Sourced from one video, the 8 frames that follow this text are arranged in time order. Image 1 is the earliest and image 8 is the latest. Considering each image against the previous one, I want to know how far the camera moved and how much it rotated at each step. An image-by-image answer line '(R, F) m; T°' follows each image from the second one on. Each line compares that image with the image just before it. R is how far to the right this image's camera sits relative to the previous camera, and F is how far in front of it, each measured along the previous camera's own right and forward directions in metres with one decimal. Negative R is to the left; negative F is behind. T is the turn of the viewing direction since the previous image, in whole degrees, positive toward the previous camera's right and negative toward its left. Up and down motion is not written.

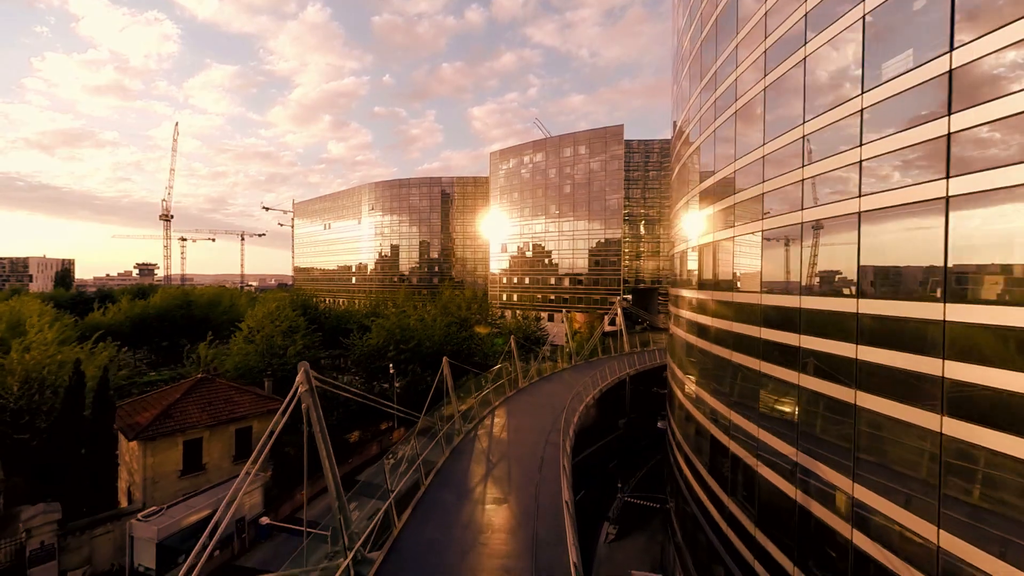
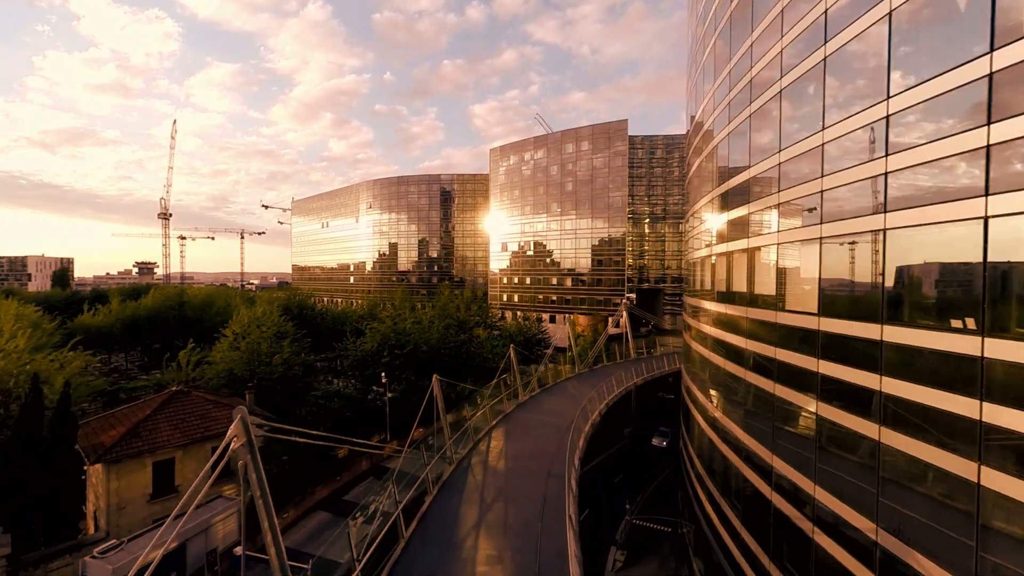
(+0.1, +1.8) m; 0°
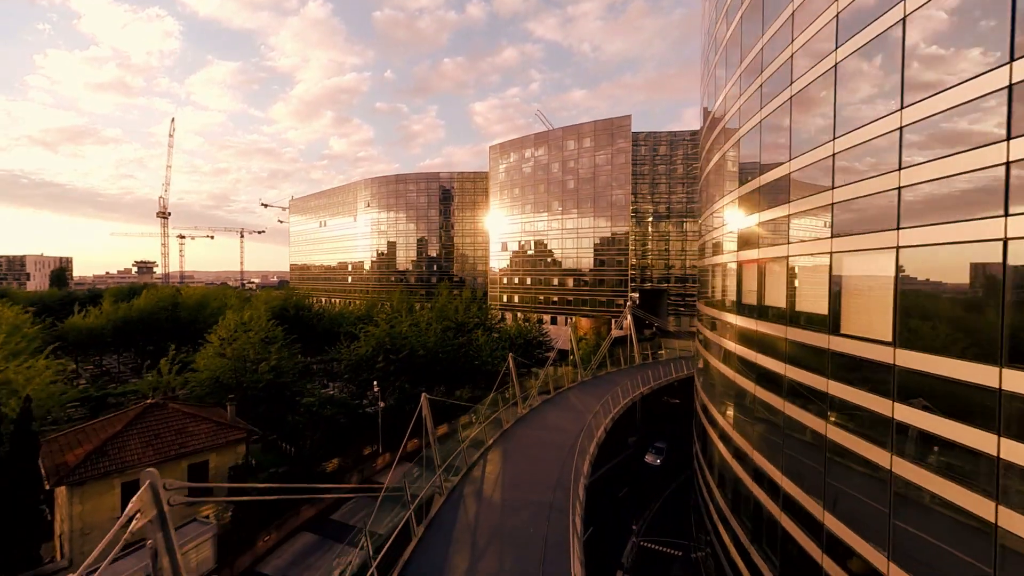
(+0.1, +1.5) m; 0°
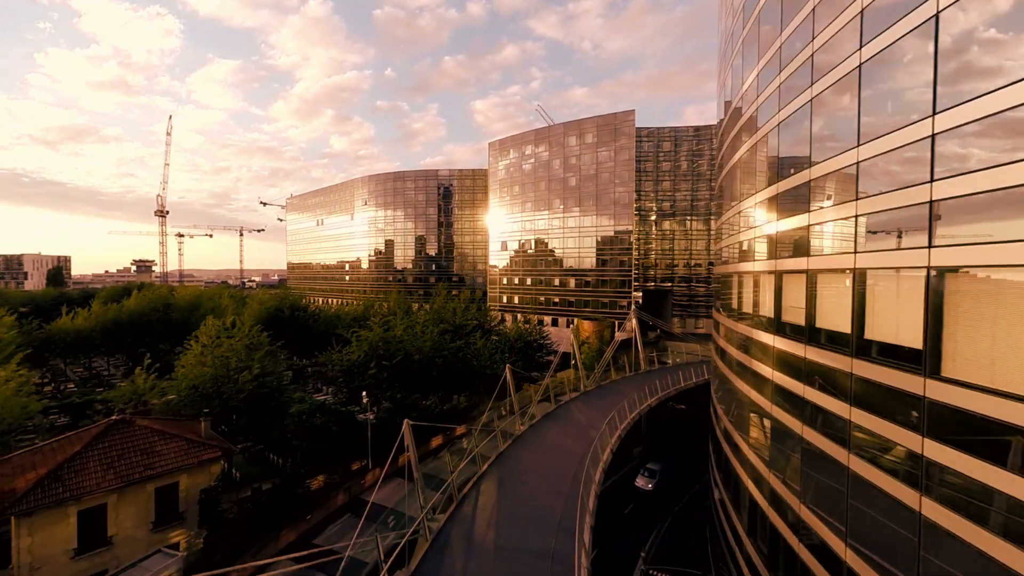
(+0.2, +1.7) m; 0°
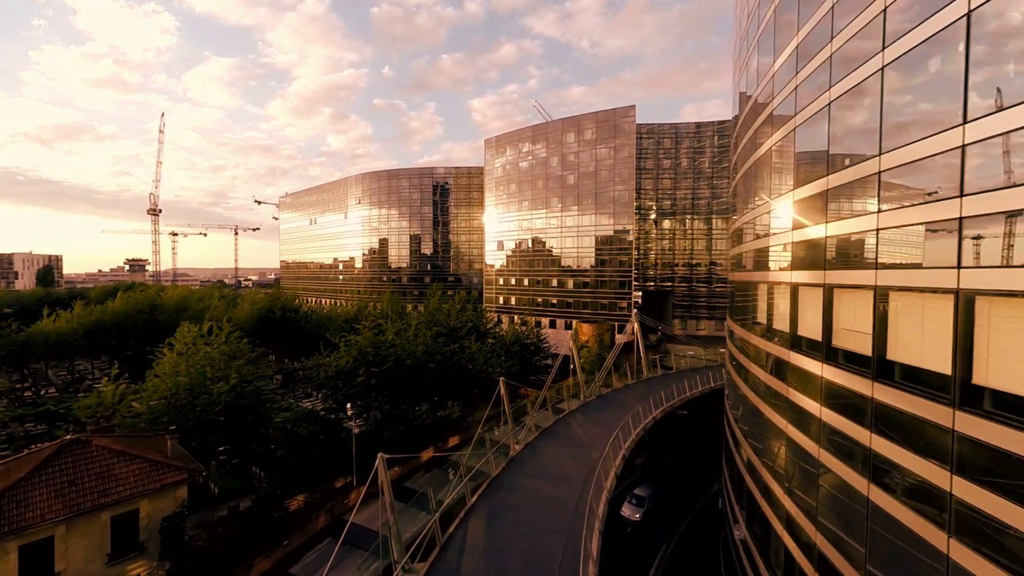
(+0.1, +1.7) m; 0°
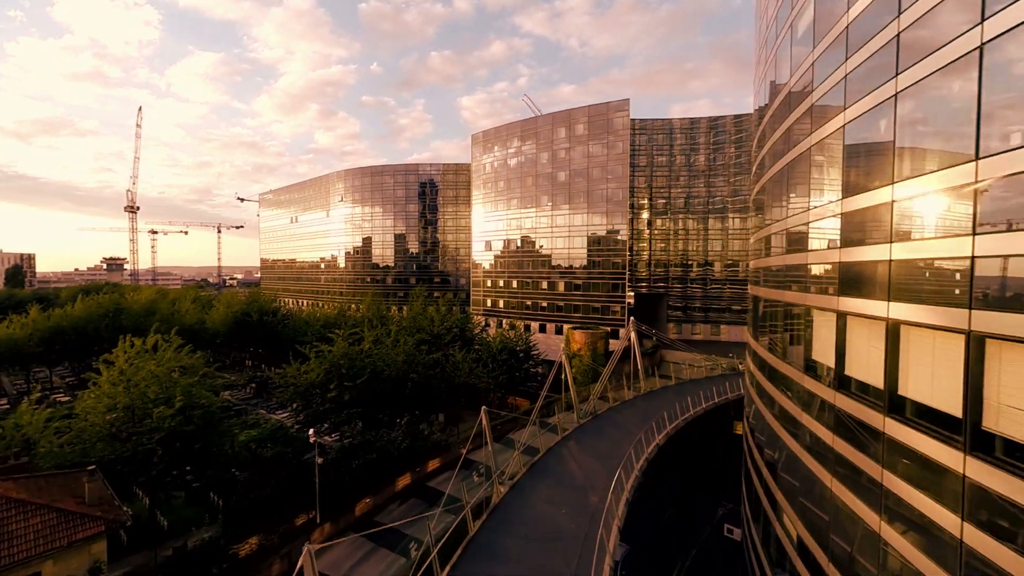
(+0.2, +2.7) m; +1°
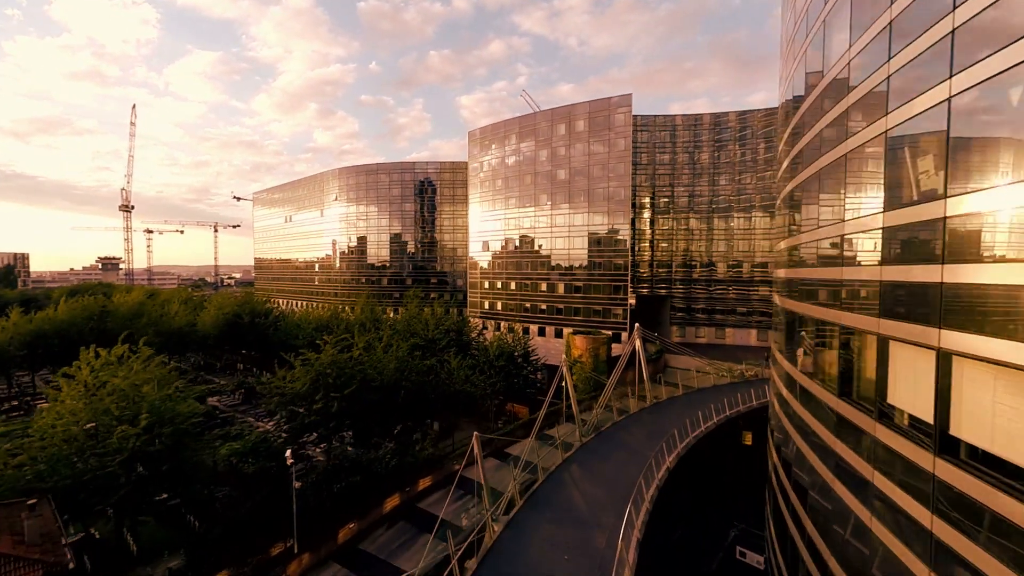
(+0.1, +1.8) m; 0°
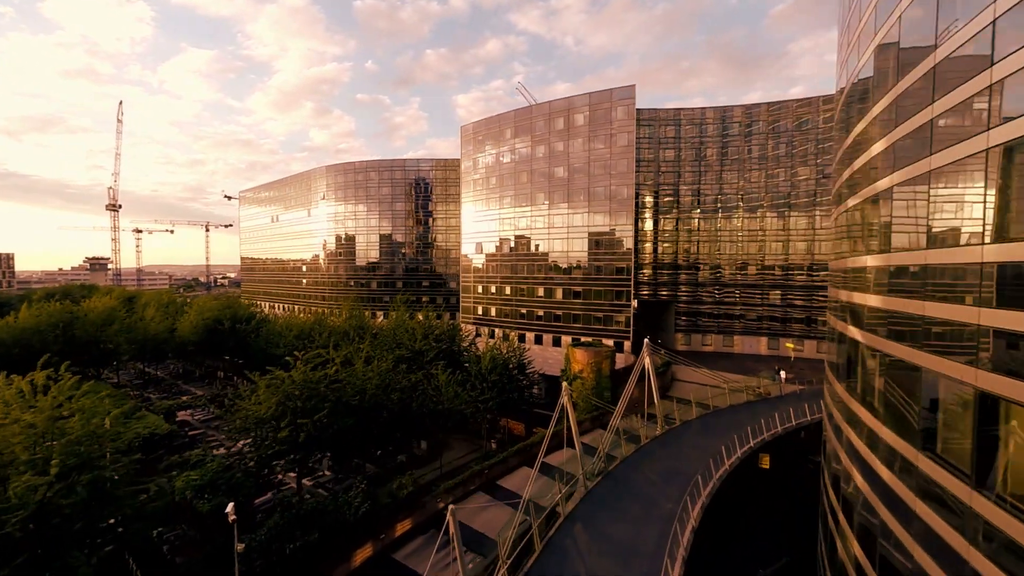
(+0.2, +3.4) m; 0°
